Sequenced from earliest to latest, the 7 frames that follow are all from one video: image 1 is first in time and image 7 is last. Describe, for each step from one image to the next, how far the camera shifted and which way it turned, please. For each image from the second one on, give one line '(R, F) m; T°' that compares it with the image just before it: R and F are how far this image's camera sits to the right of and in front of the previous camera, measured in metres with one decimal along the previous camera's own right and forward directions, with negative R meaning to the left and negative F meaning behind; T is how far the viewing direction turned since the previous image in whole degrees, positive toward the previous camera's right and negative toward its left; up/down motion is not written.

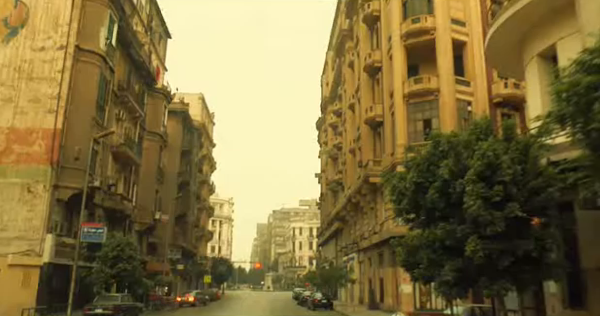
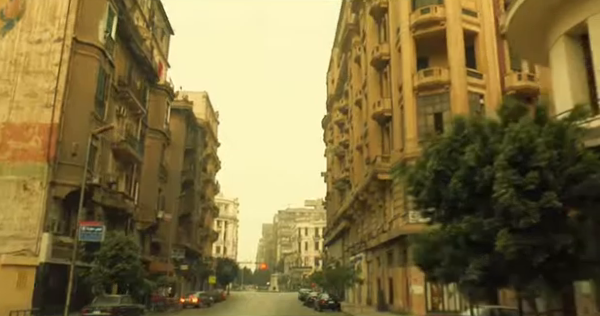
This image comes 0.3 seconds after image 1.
(-0.1, +1.2) m; -1°
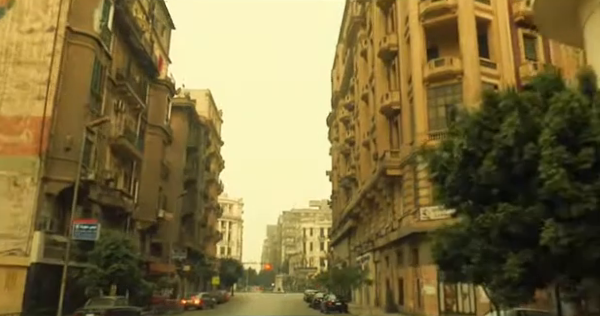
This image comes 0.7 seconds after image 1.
(-0.1, +1.5) m; 0°
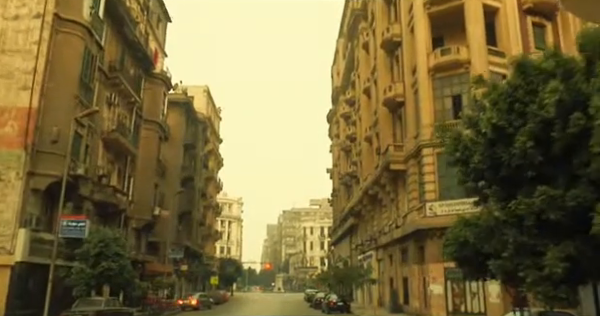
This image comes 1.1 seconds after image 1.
(0.0, +1.4) m; 0°
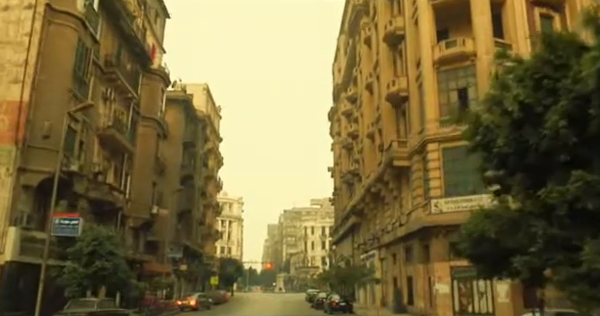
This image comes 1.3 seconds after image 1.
(0.0, +0.9) m; 0°
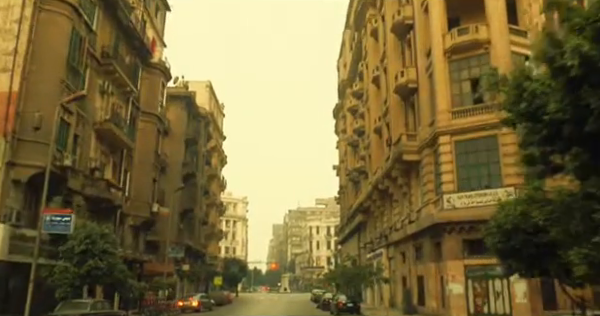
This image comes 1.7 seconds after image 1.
(0.0, +1.4) m; 0°
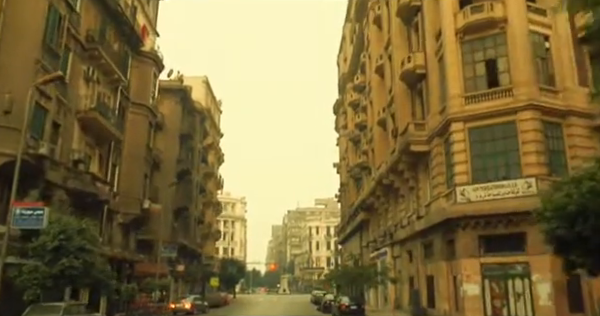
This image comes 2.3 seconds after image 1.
(0.0, +2.3) m; 0°
